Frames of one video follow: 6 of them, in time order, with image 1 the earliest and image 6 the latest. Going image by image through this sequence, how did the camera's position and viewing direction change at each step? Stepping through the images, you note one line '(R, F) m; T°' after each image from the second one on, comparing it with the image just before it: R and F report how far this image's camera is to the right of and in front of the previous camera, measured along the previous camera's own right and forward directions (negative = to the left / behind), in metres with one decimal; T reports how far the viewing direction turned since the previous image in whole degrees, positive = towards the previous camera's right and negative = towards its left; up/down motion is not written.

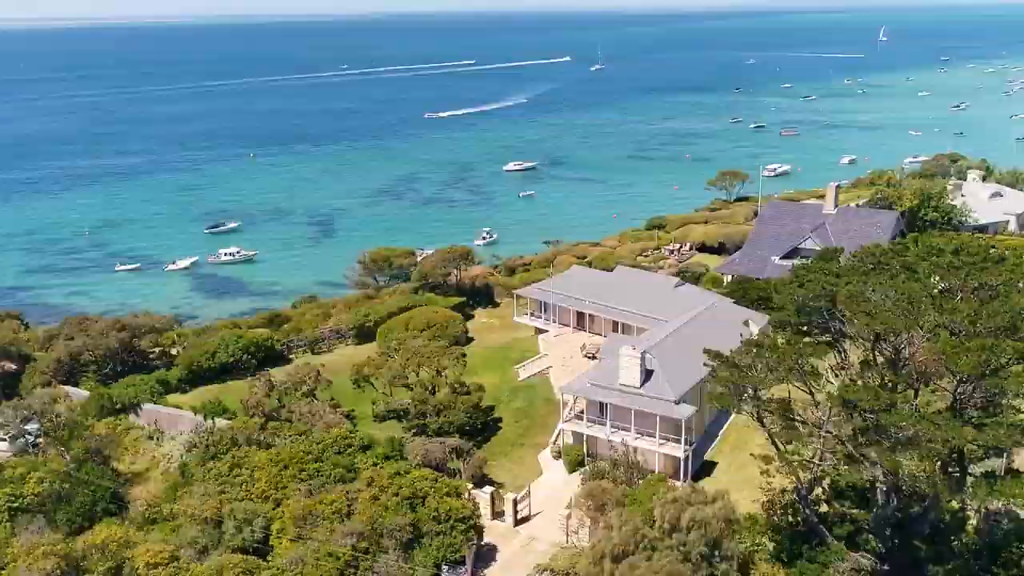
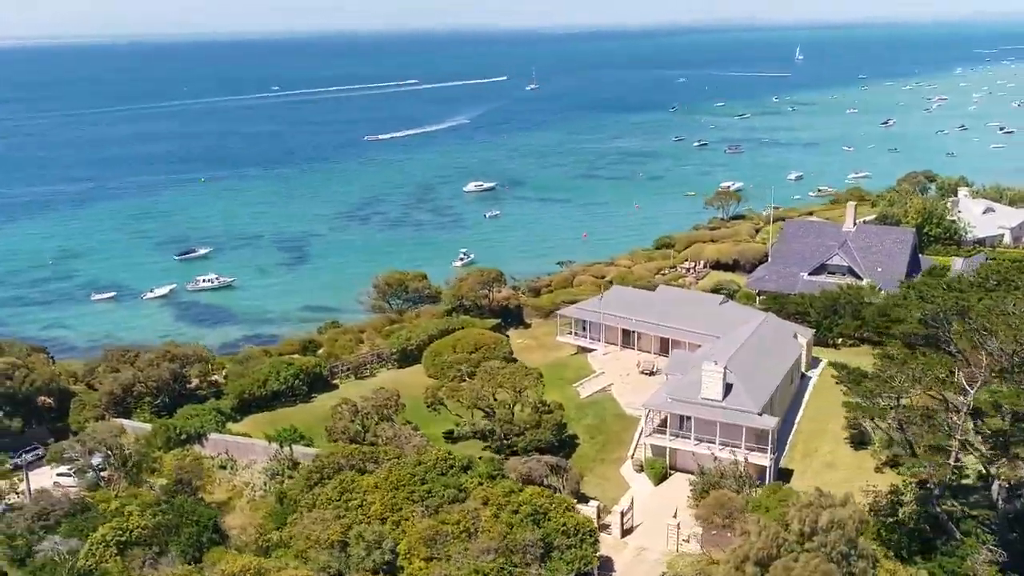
(-4.1, -0.7) m; +4°
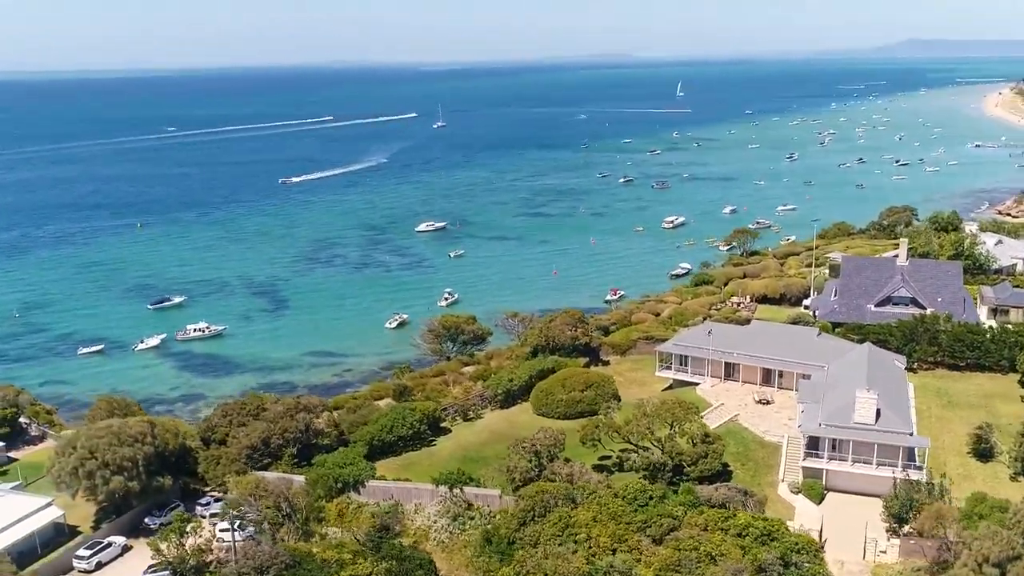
(-8.0, -1.2) m; +7°
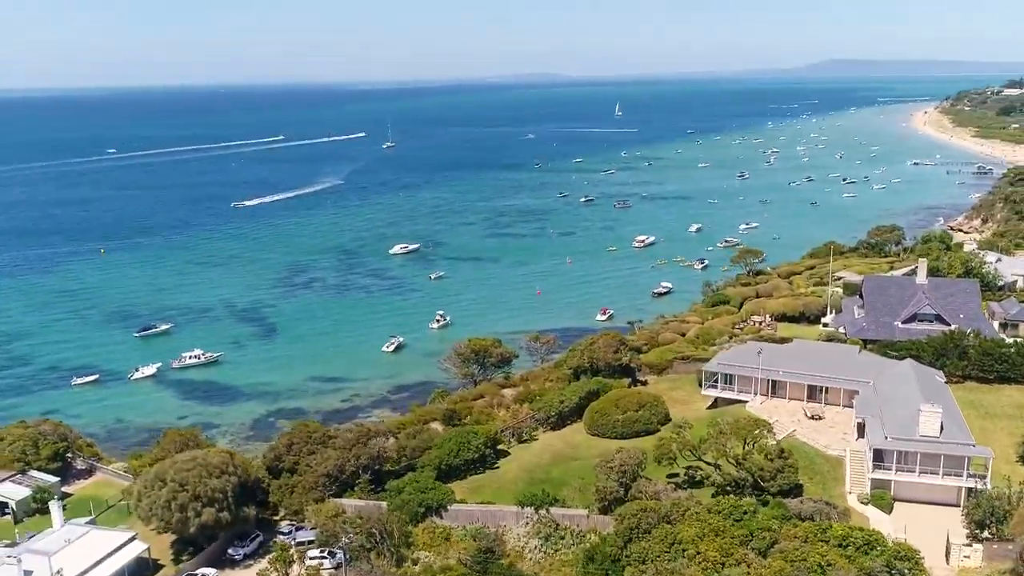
(-4.4, -0.8) m; +4°
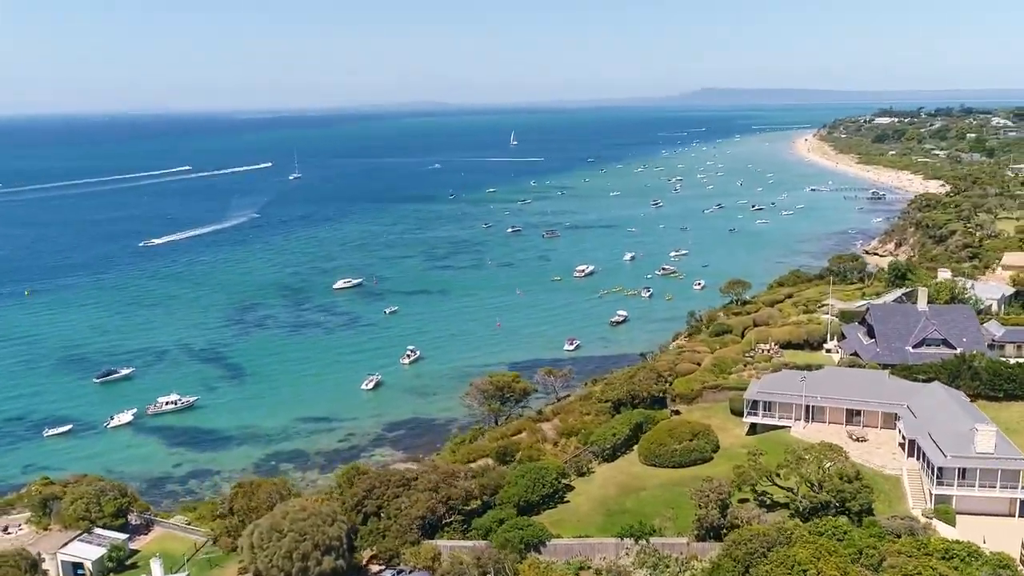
(-6.4, -0.9) m; +7°
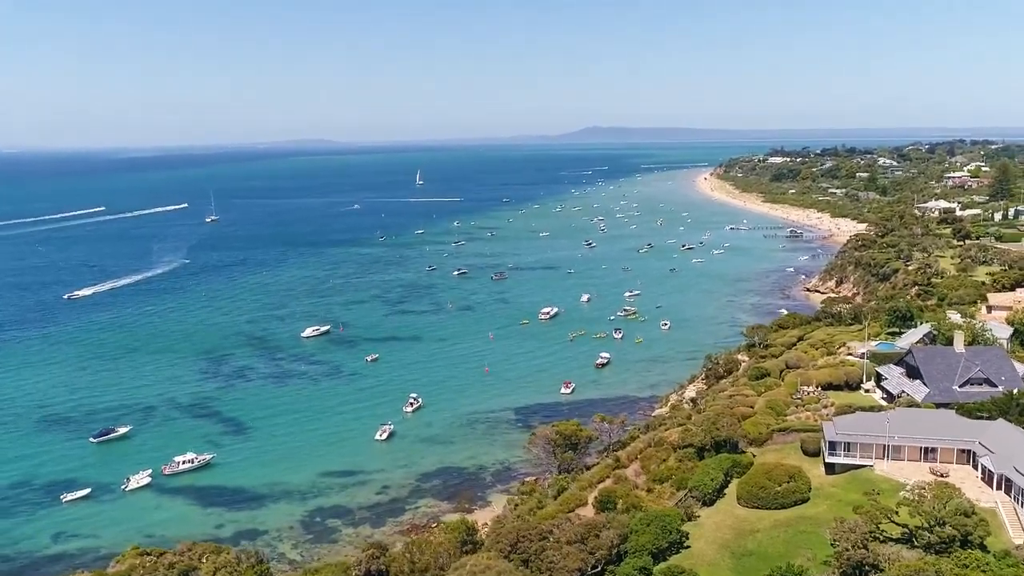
(-8.6, -1.1) m; +6°
